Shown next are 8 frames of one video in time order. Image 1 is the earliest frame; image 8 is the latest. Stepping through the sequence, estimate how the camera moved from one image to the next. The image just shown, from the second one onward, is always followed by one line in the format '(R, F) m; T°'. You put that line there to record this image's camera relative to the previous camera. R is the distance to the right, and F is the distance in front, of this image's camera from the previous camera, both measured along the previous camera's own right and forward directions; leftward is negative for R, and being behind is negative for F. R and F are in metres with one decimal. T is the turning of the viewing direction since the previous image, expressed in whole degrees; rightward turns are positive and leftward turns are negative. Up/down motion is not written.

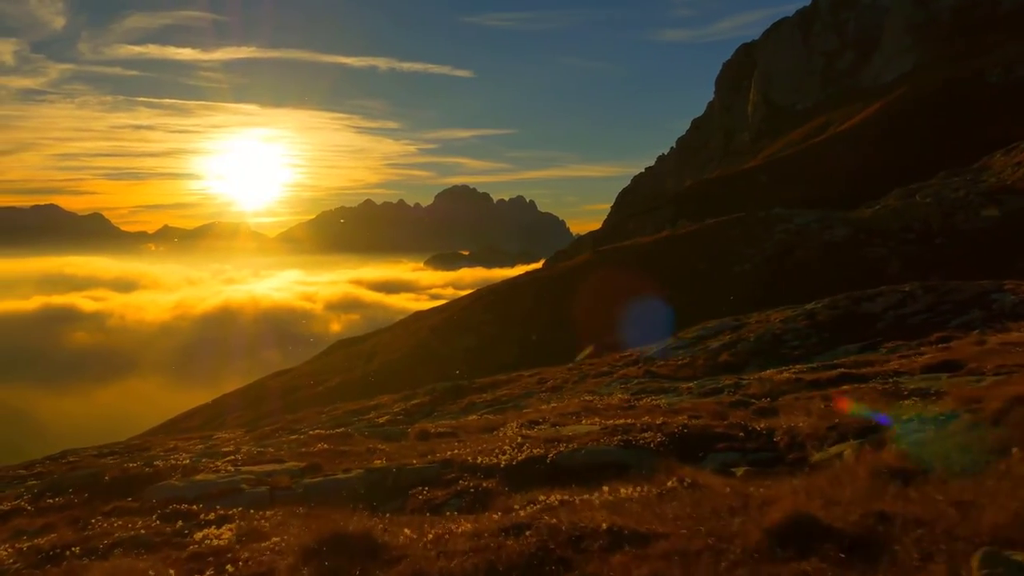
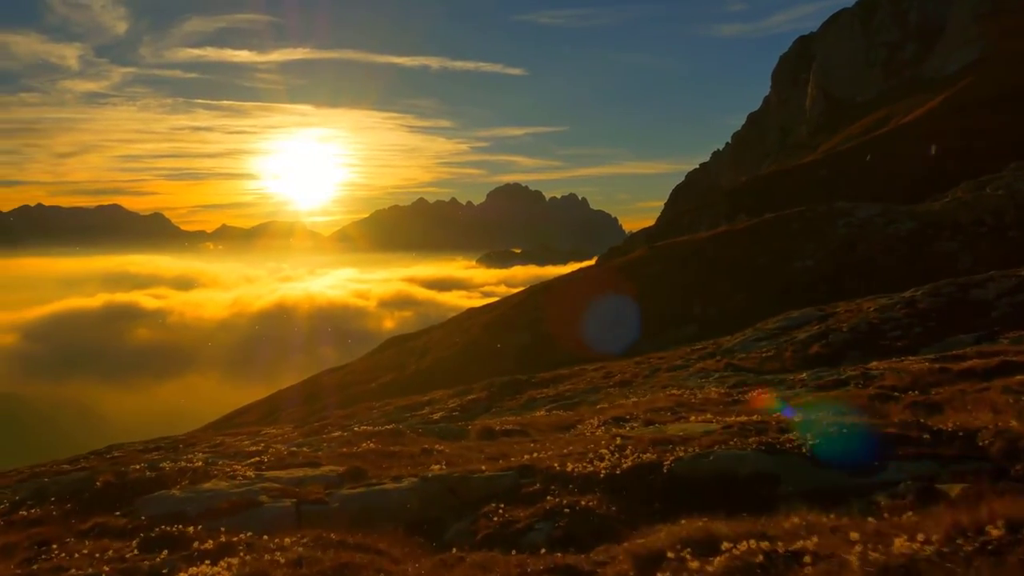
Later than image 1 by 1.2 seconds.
(-0.8, +4.5) m; -3°
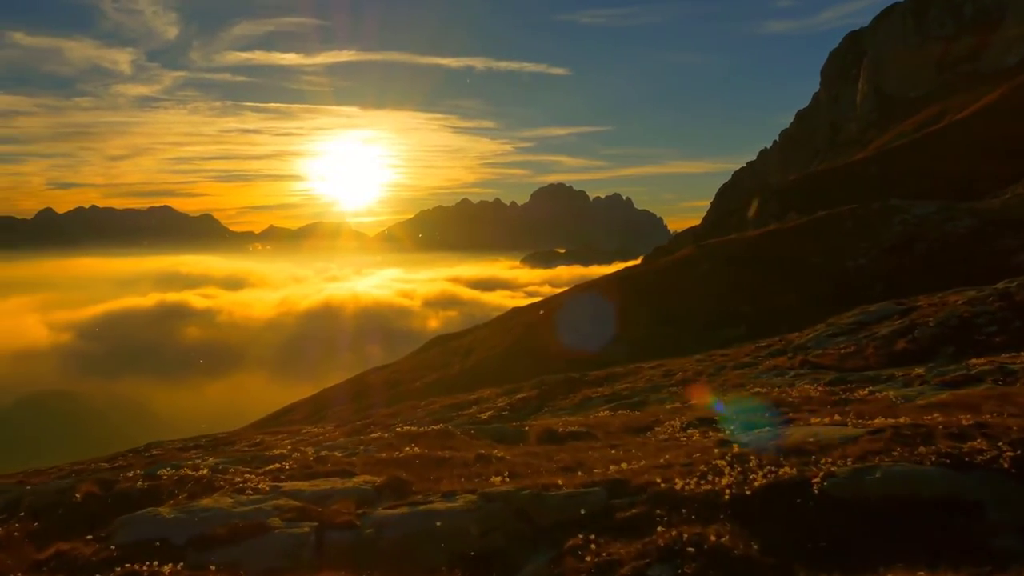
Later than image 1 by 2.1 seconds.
(-0.5, +3.5) m; -3°
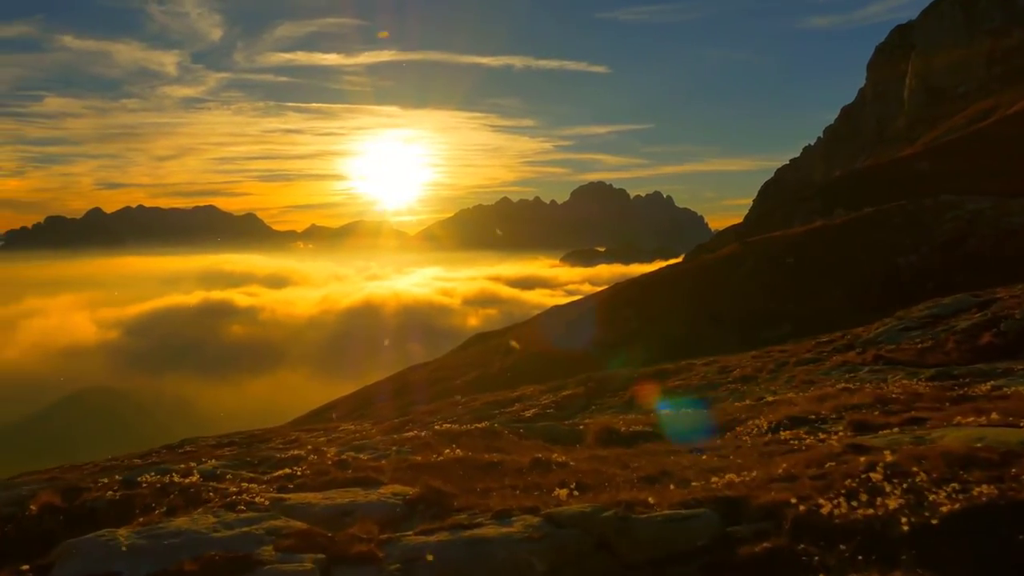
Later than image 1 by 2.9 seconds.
(-0.3, +2.9) m; -2°
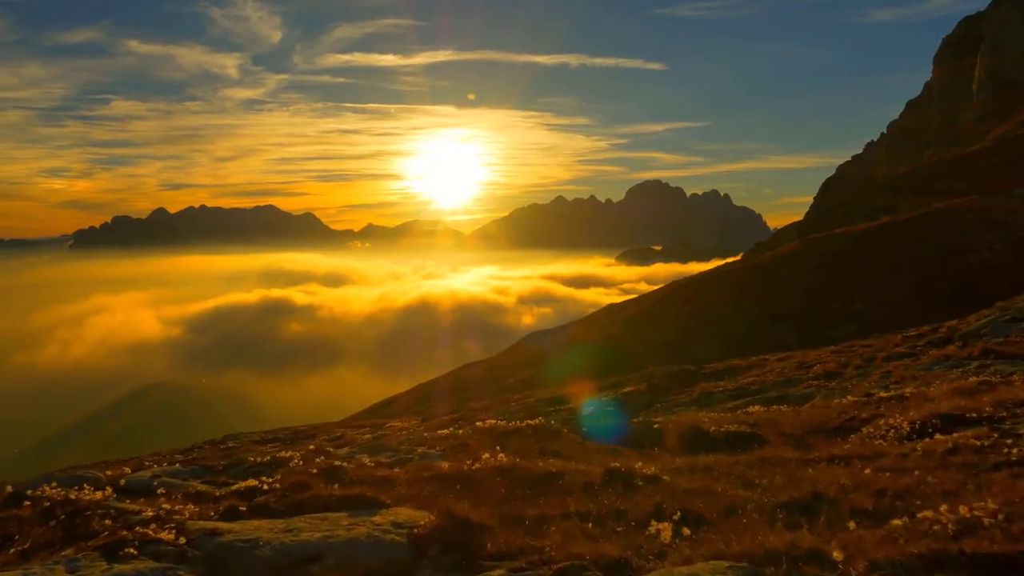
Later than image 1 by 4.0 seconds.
(-0.1, +3.8) m; -3°
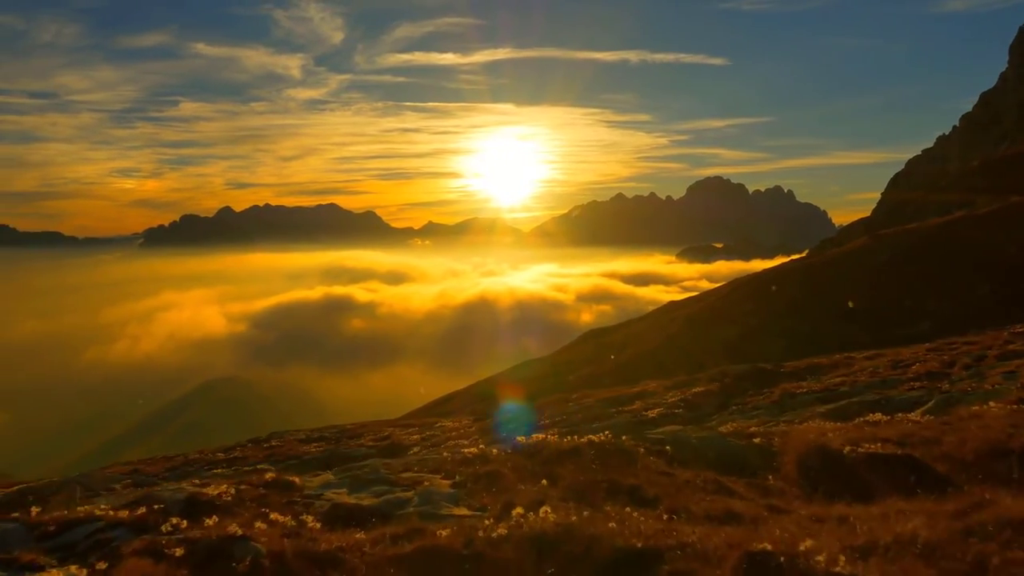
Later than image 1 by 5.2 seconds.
(0.0, +4.2) m; -4°
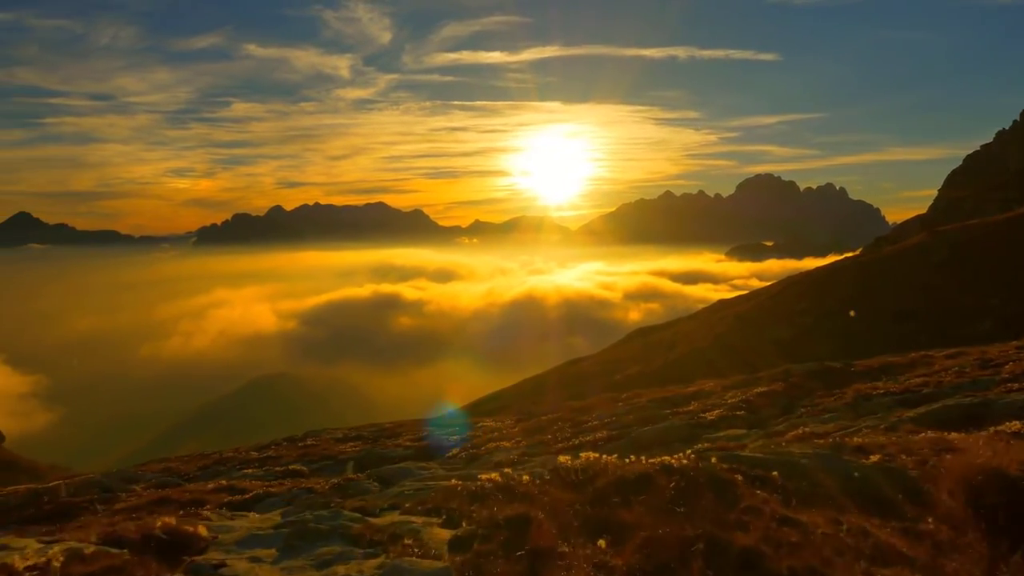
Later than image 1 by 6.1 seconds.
(+0.1, +3.2) m; -3°
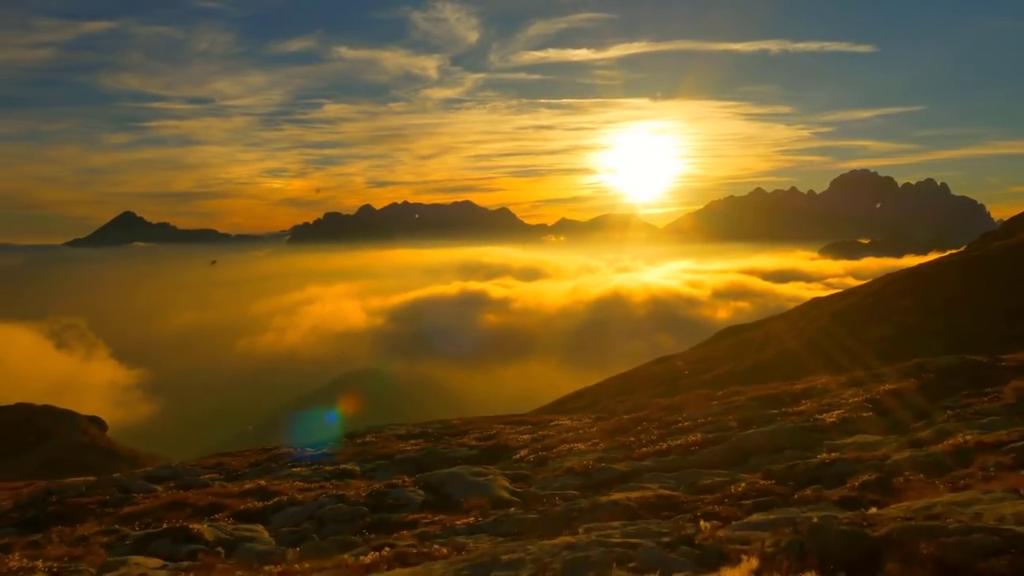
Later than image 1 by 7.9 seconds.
(+0.4, +6.0) m; -5°
